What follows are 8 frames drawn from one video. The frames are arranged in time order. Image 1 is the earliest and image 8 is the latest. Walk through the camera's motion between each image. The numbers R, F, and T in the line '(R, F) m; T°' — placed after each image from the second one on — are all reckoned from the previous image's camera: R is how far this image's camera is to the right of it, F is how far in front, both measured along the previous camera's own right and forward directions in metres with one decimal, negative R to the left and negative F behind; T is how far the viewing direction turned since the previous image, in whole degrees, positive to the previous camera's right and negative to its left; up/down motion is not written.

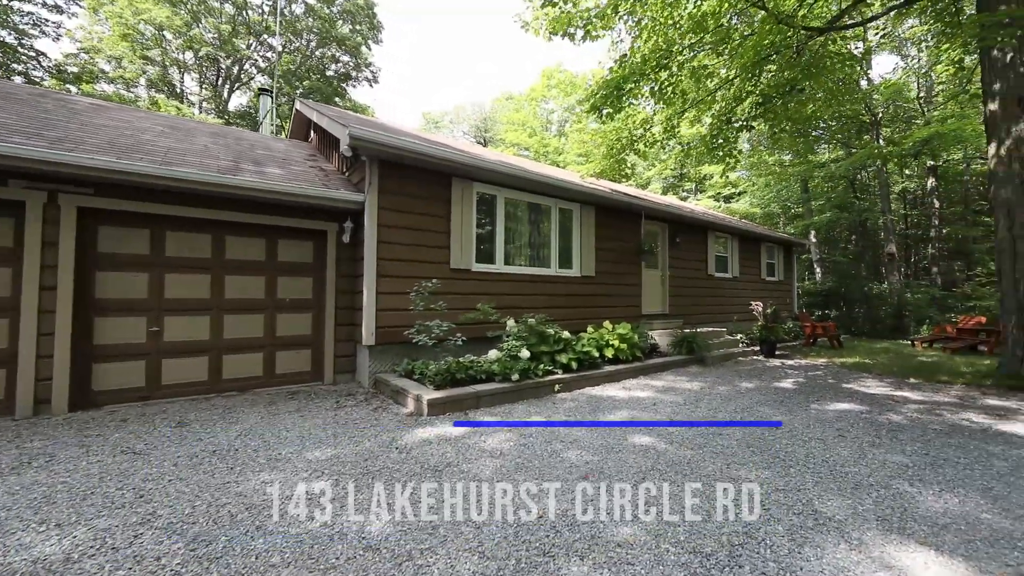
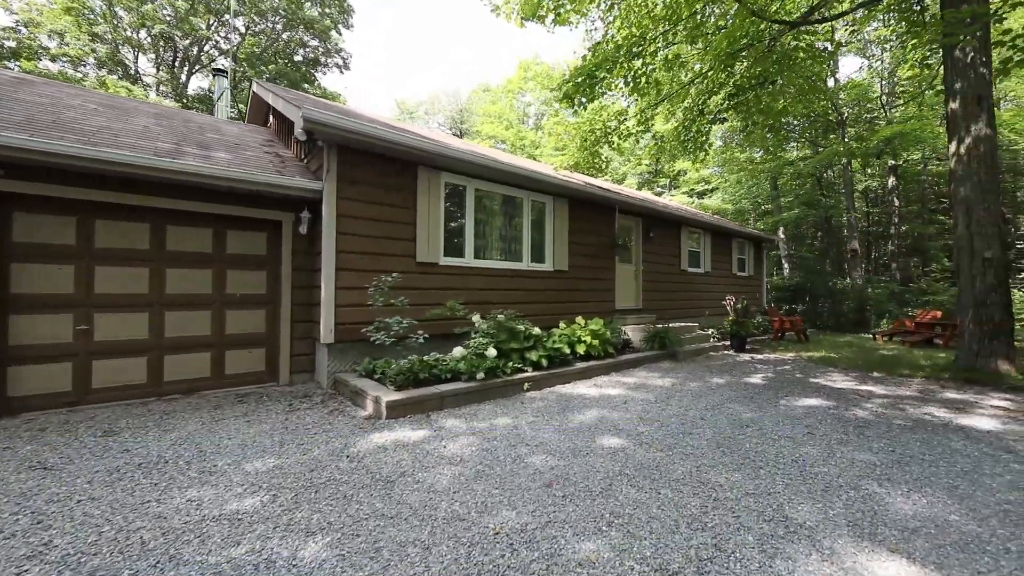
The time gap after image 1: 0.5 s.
(+0.1, +0.2) m; +3°
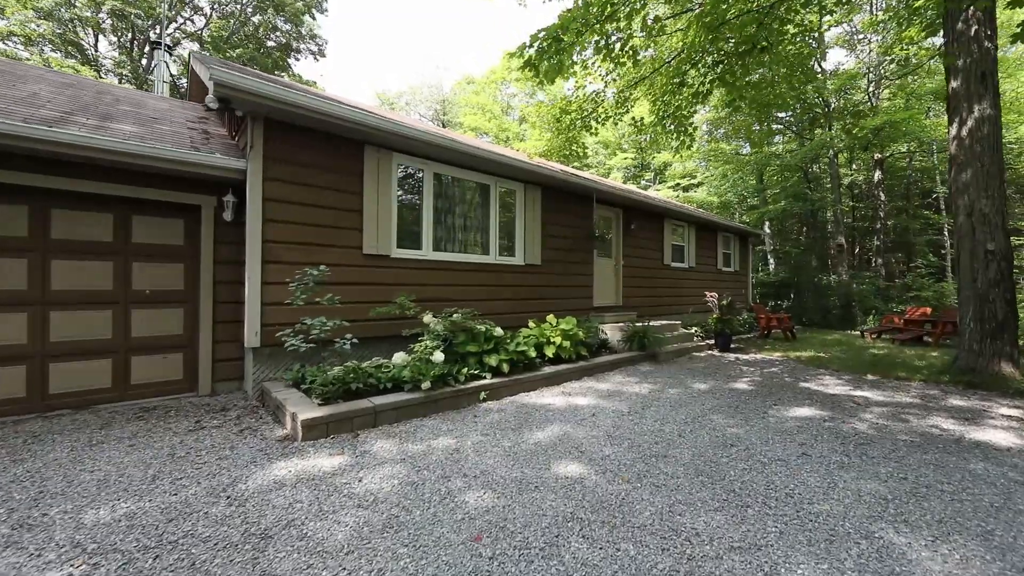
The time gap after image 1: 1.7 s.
(+0.3, +0.6) m; +2°
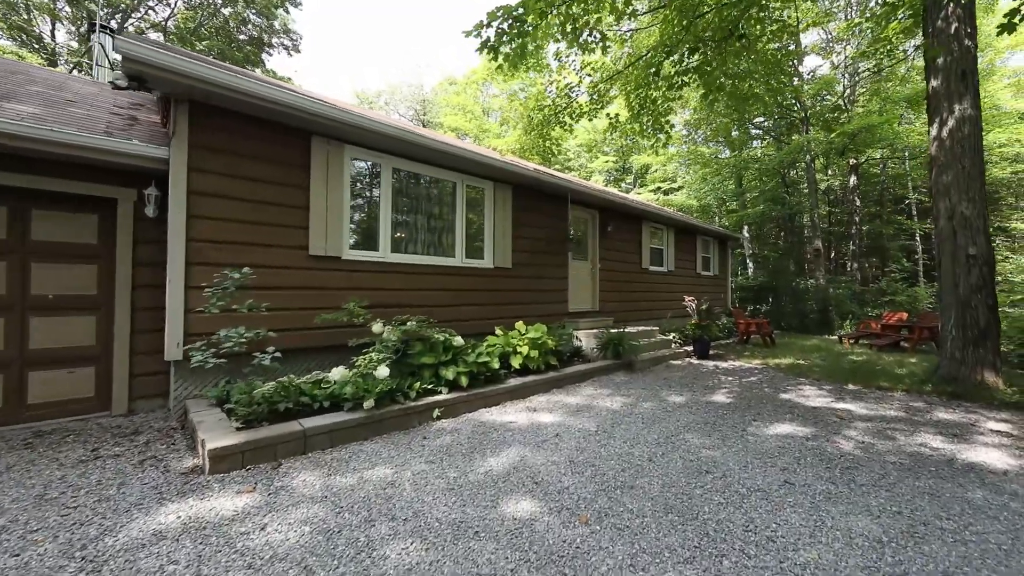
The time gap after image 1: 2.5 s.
(+0.2, +0.4) m; +2°
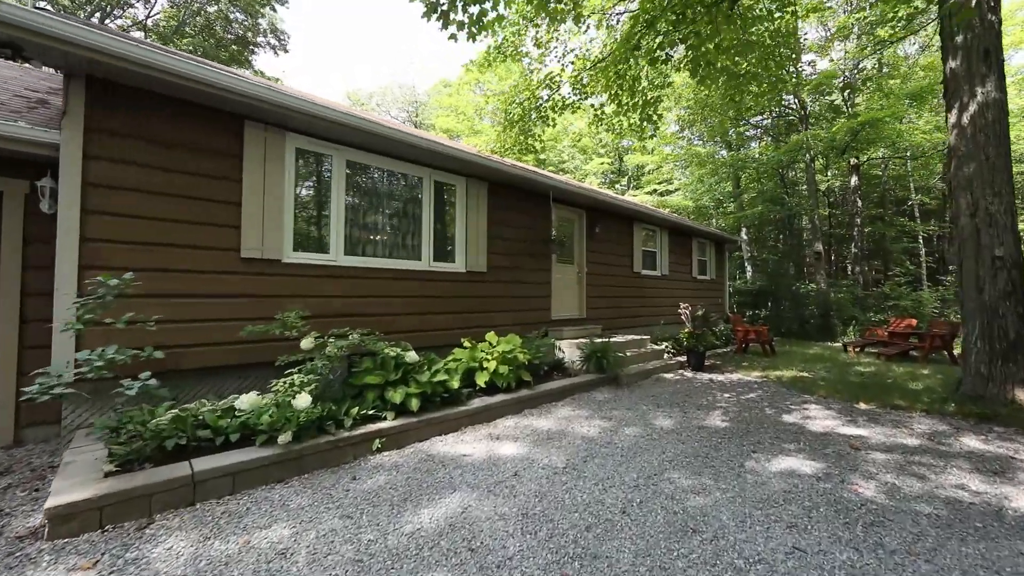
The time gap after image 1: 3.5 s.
(+0.3, +0.6) m; 0°
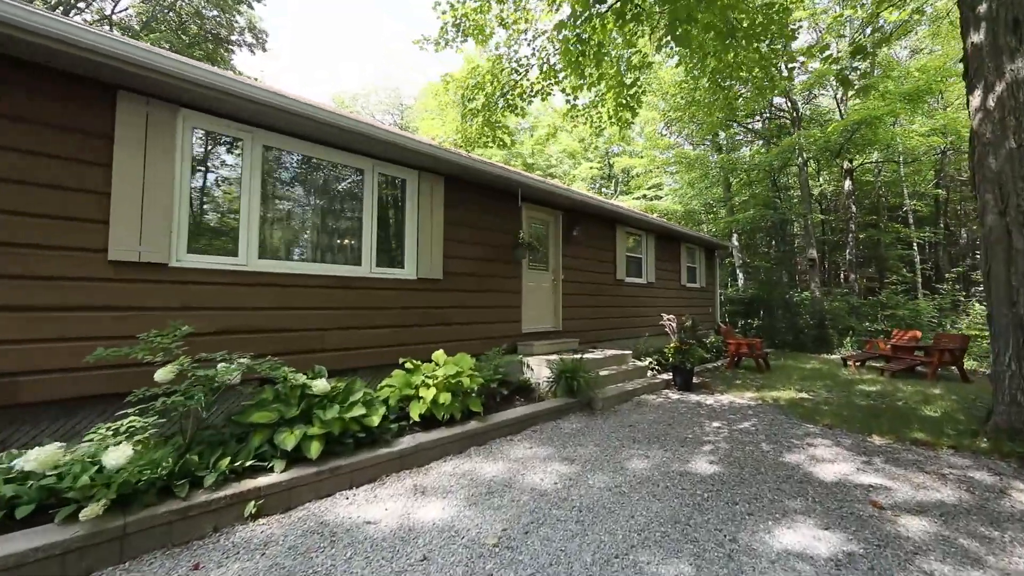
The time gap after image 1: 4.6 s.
(+0.4, +0.7) m; +1°
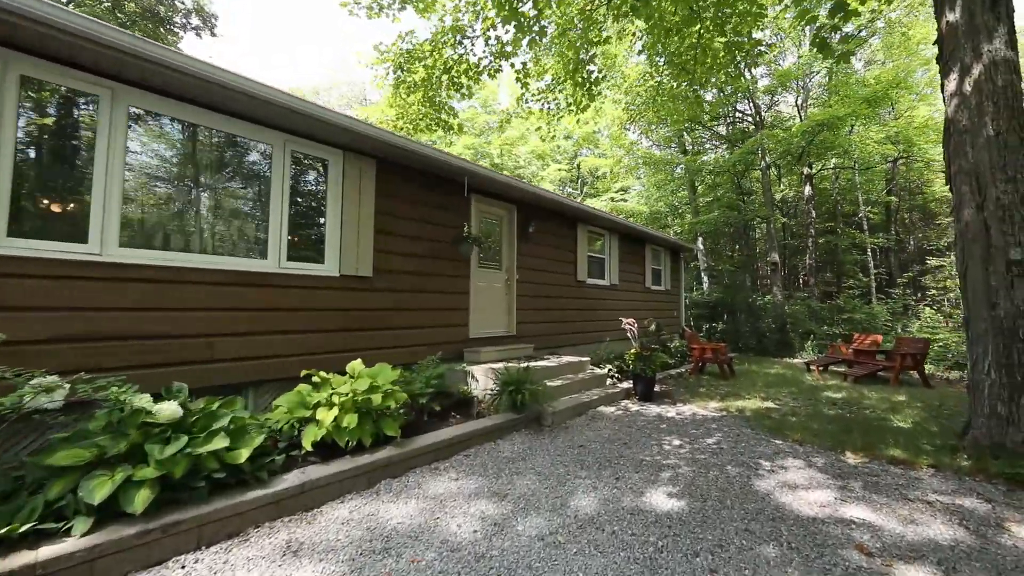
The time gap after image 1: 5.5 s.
(+0.3, +0.6) m; +4°
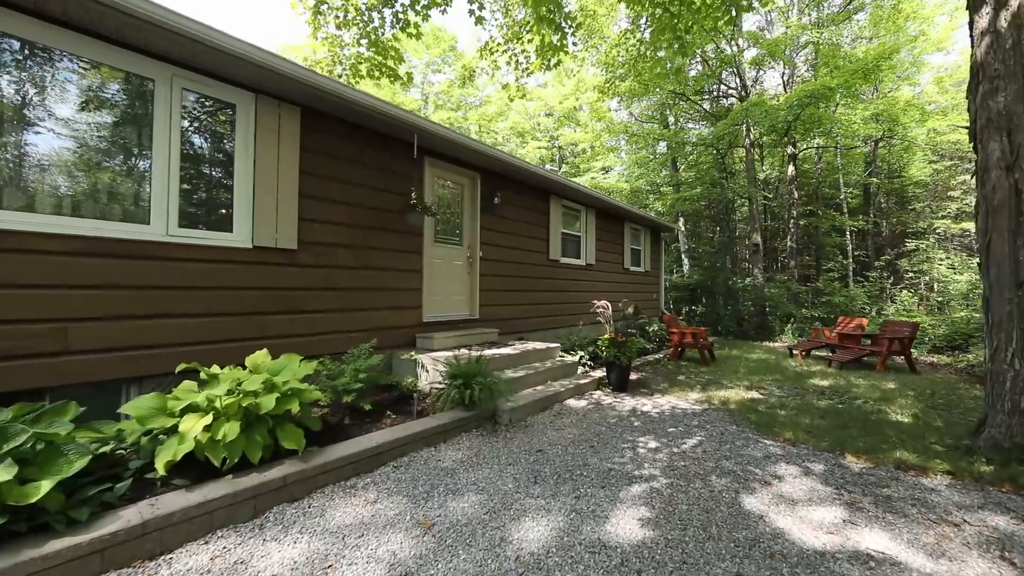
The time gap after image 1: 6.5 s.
(+0.3, +0.6) m; +2°
